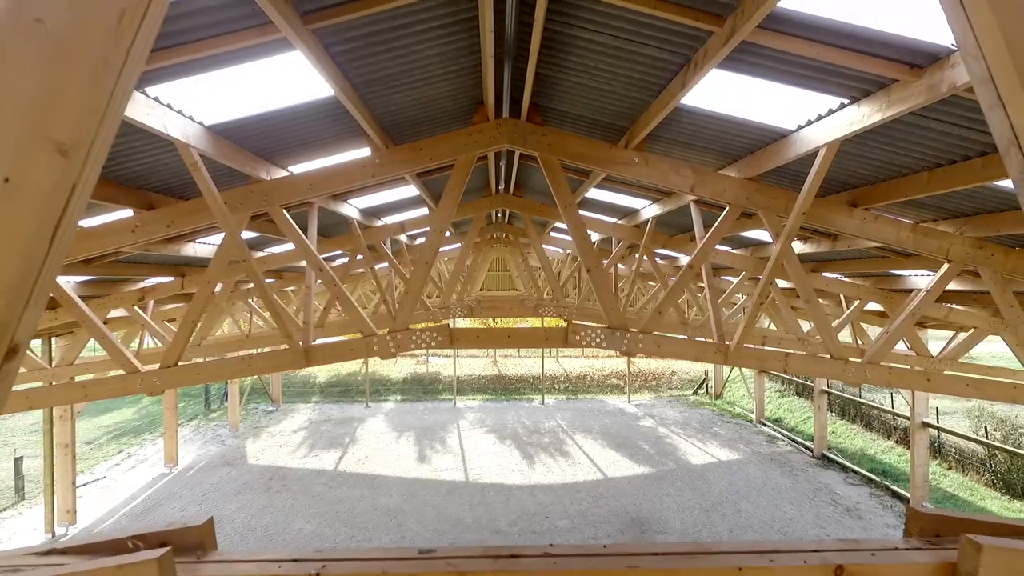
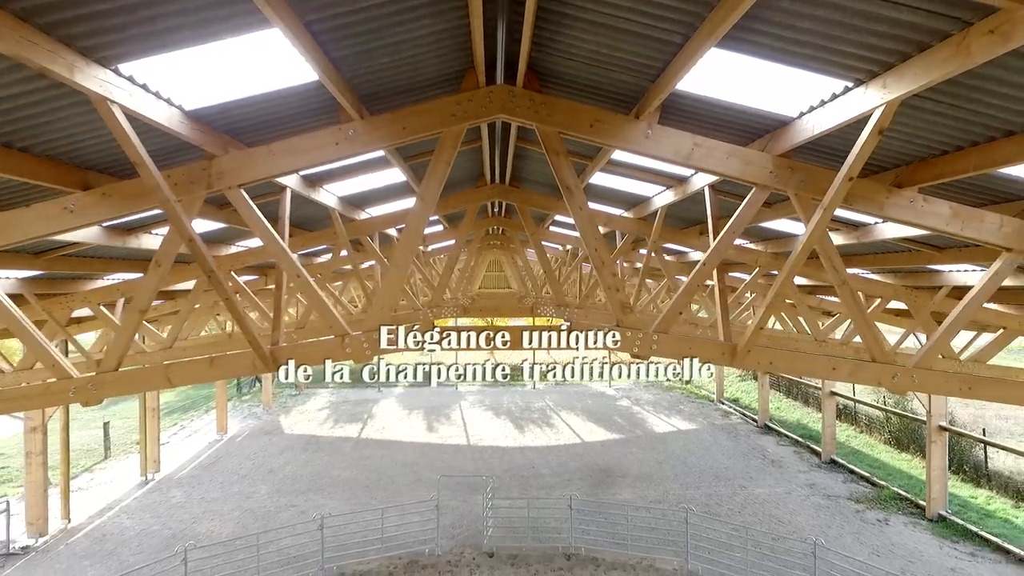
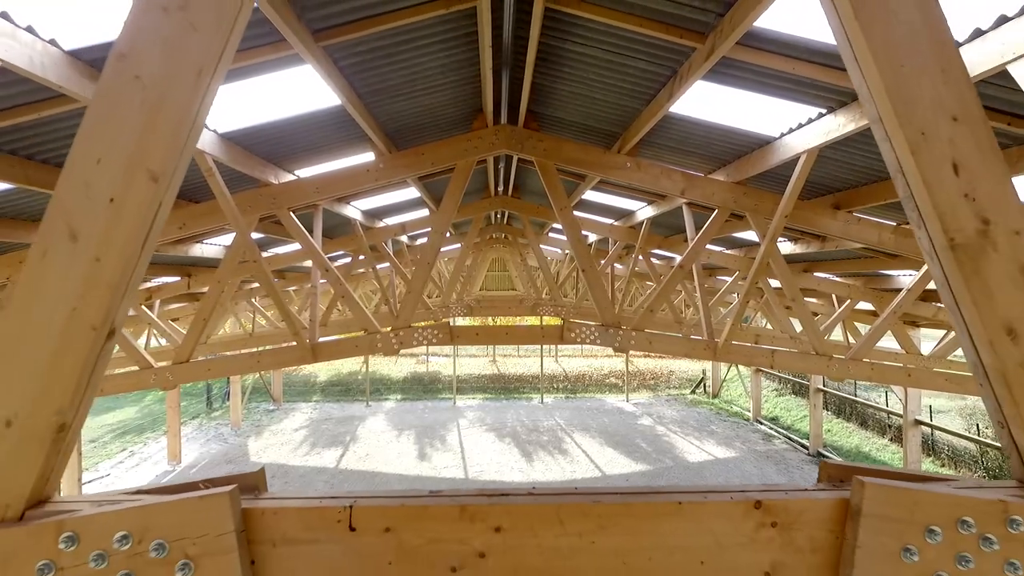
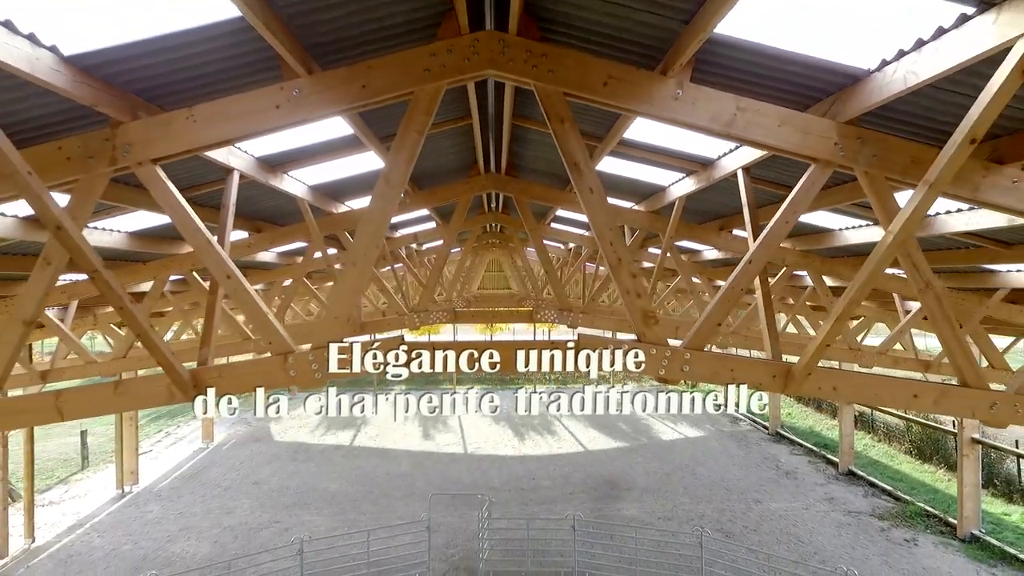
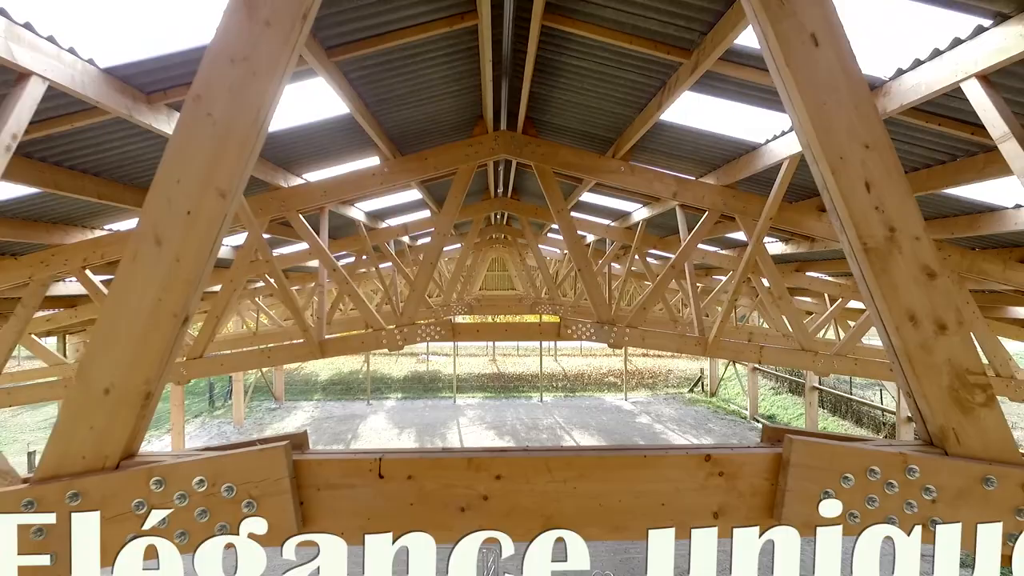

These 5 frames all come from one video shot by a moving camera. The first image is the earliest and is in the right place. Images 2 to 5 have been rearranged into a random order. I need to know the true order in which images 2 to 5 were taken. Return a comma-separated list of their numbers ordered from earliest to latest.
3, 5, 4, 2
